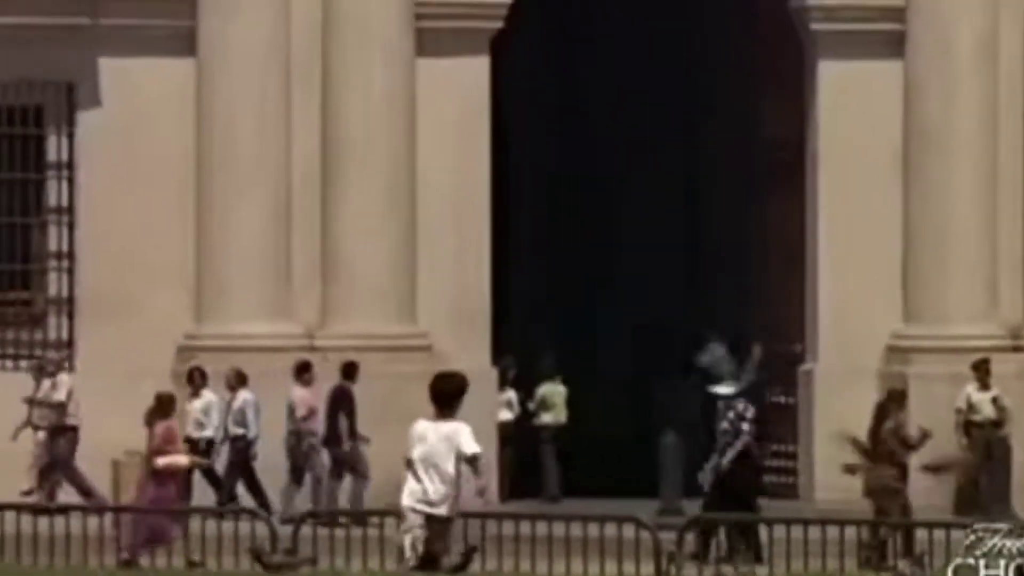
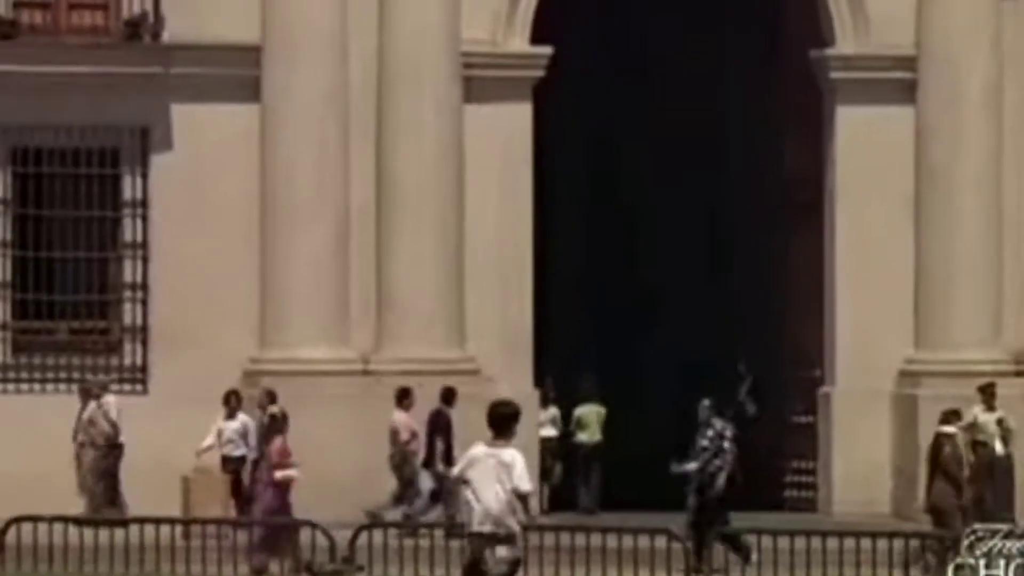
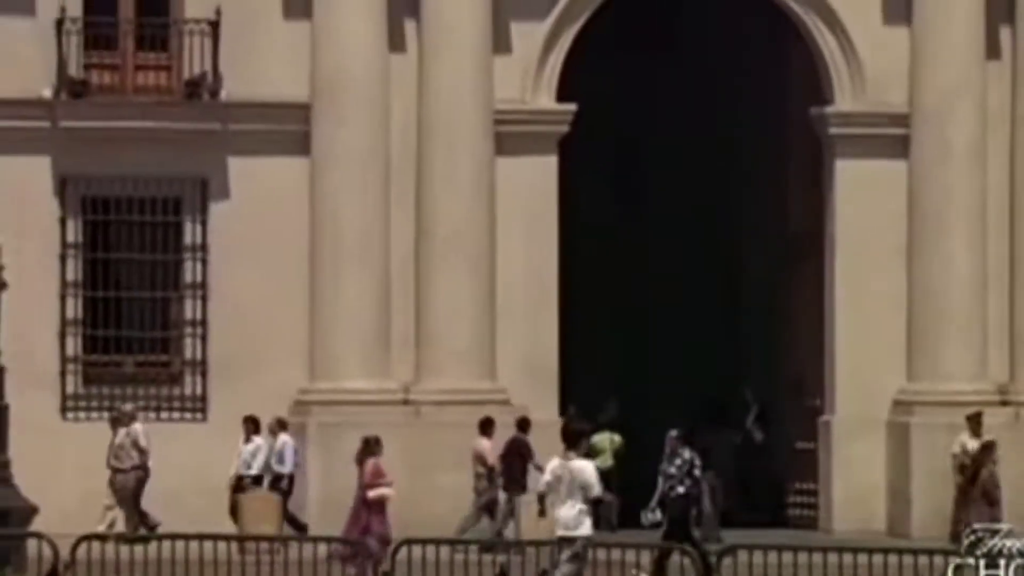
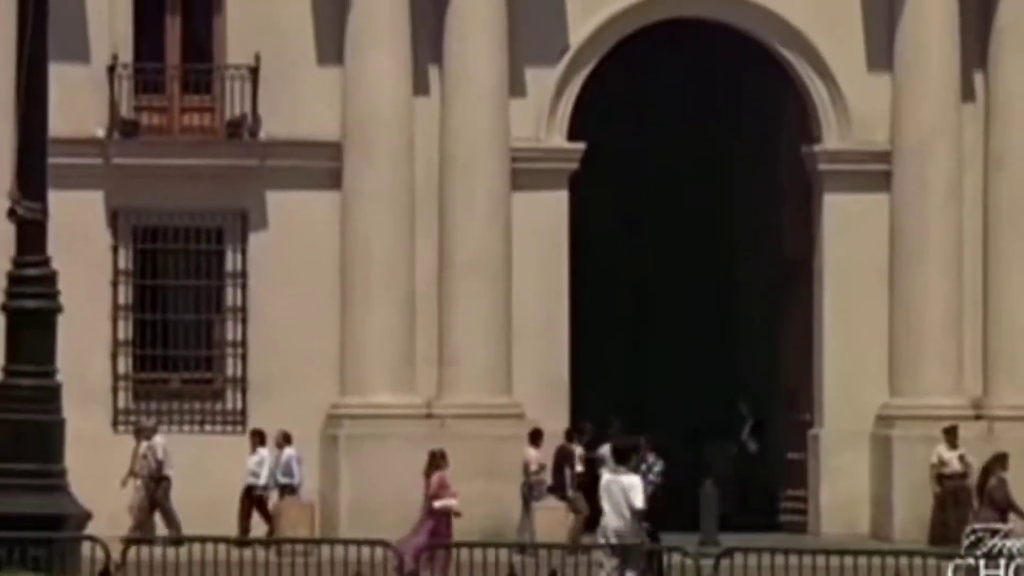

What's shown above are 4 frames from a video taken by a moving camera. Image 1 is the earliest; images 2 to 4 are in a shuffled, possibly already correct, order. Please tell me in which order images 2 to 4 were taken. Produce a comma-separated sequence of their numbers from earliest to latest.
2, 3, 4
